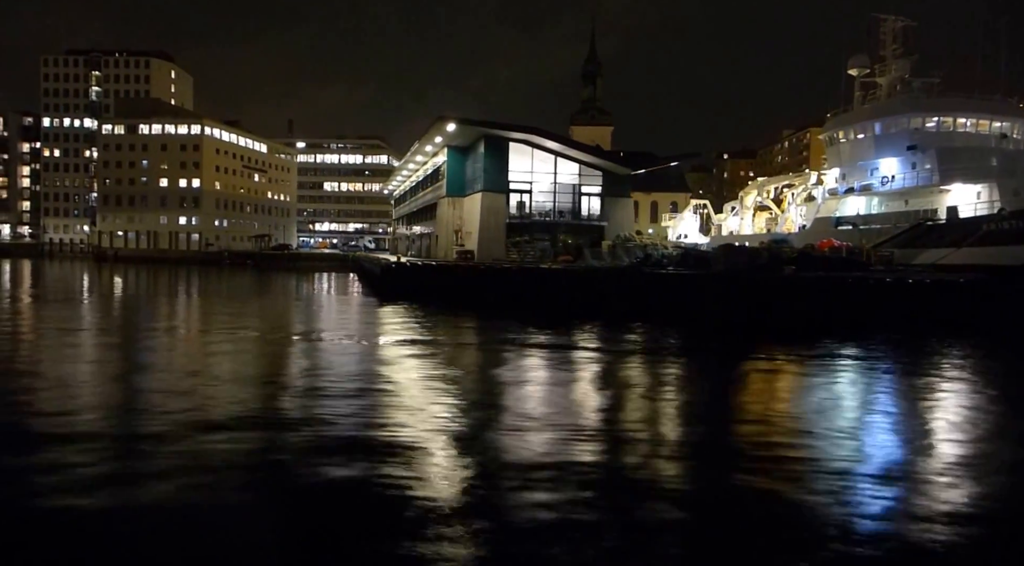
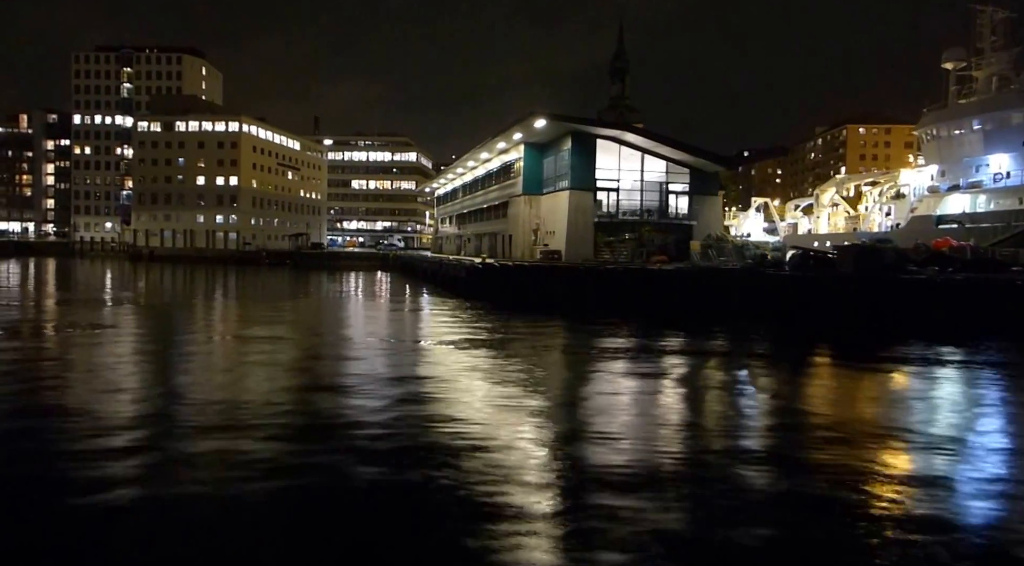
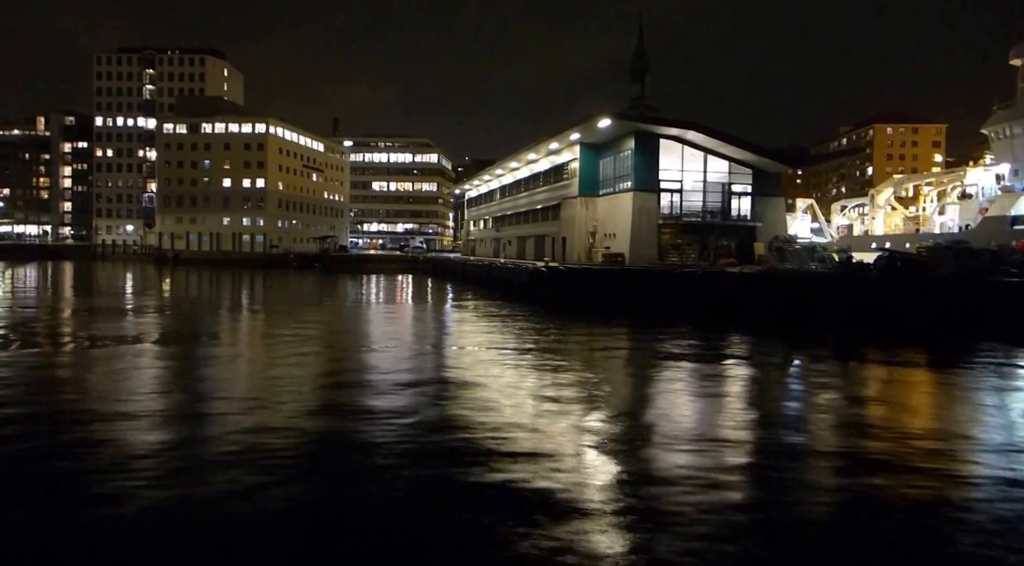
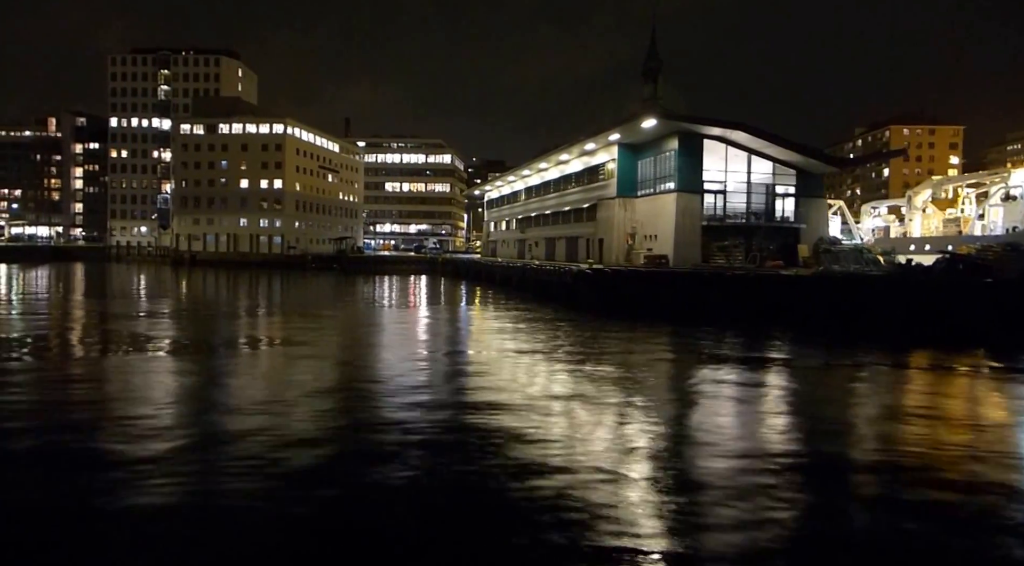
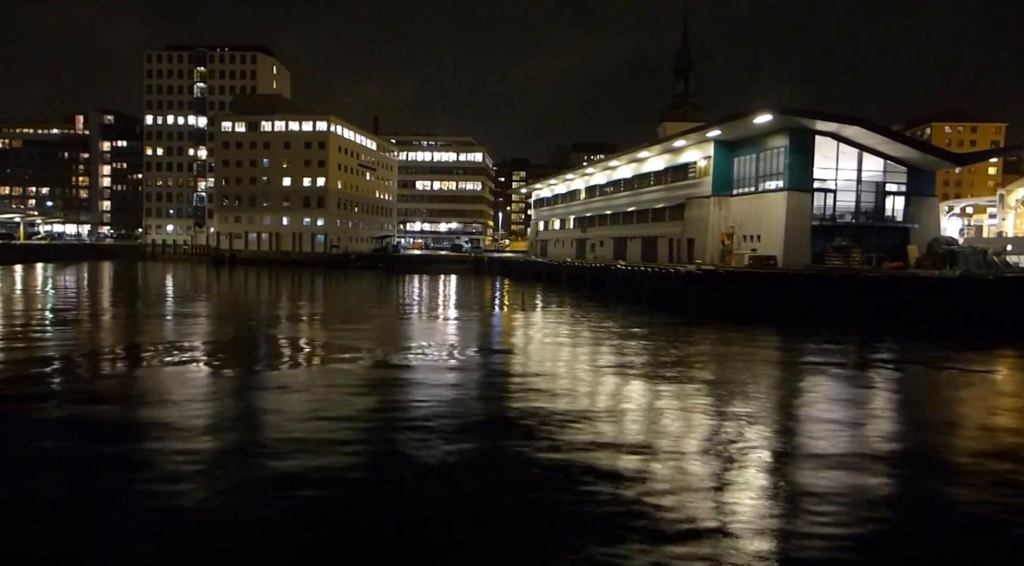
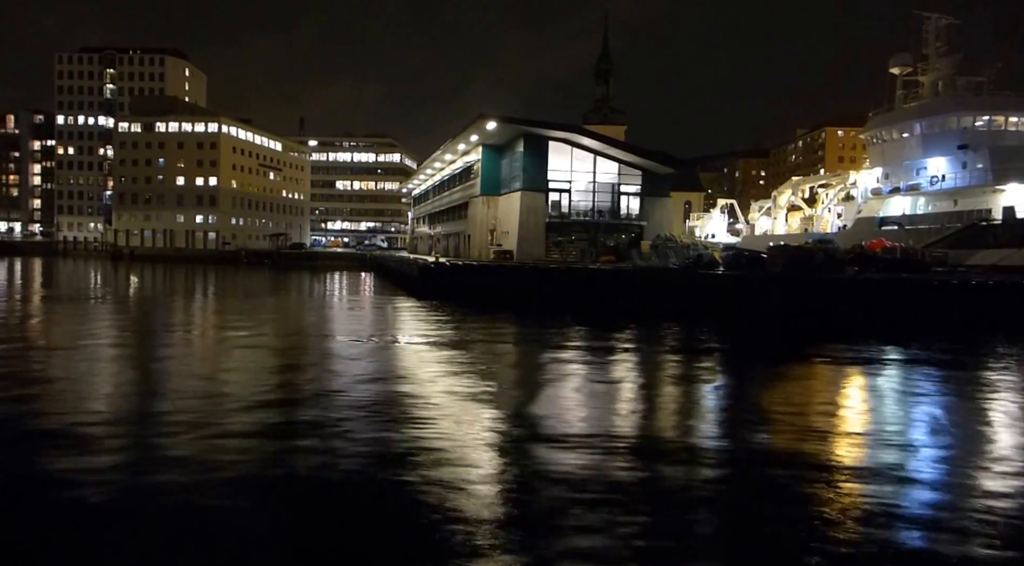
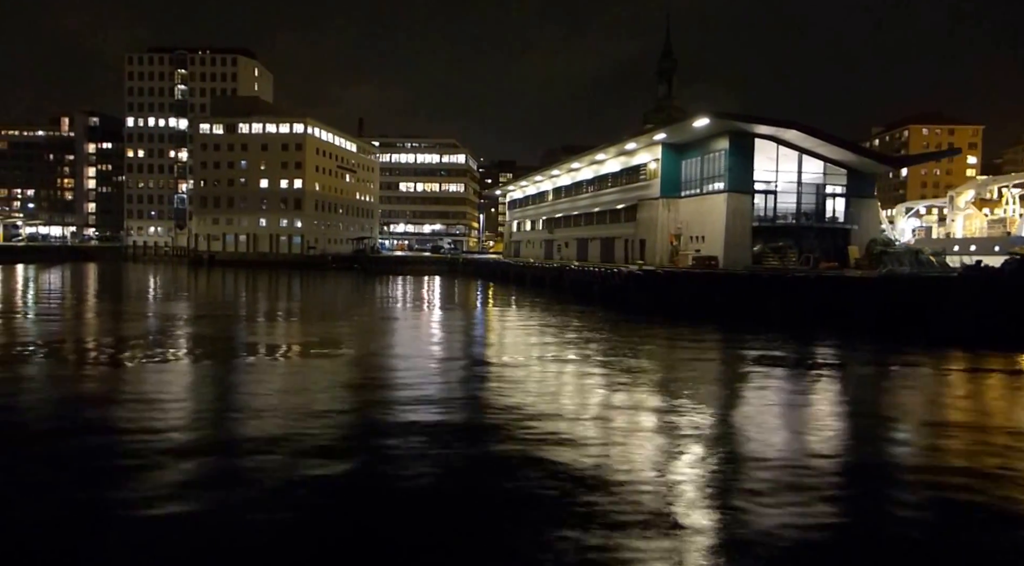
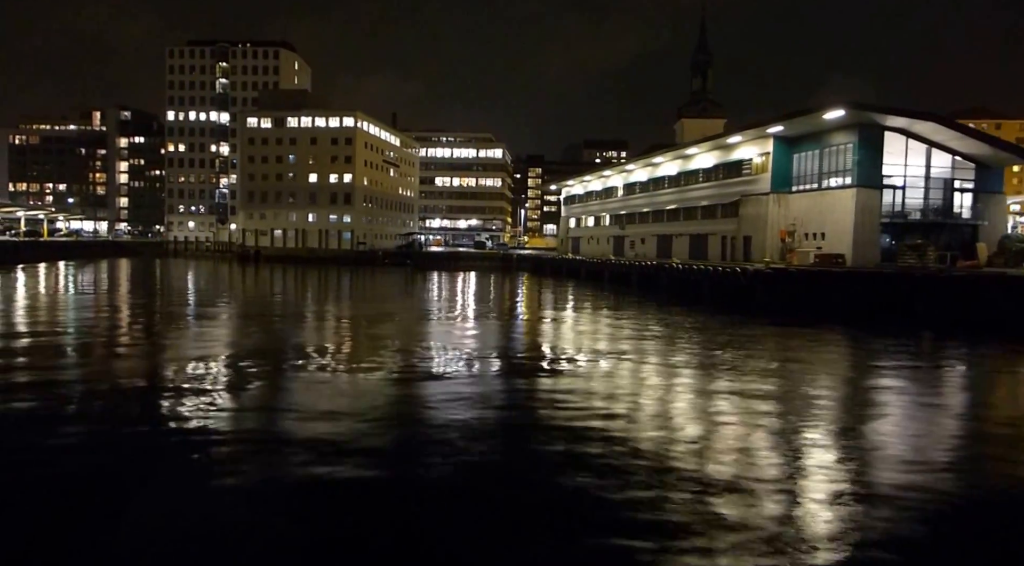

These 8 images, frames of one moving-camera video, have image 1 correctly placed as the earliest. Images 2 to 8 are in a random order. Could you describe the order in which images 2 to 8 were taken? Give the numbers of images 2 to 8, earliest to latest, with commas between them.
6, 2, 3, 4, 7, 5, 8
